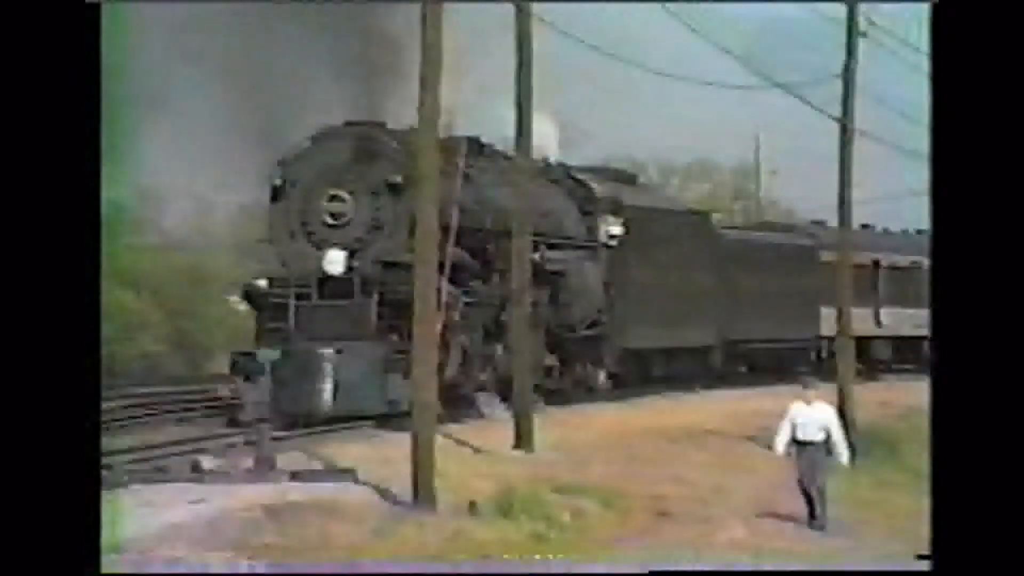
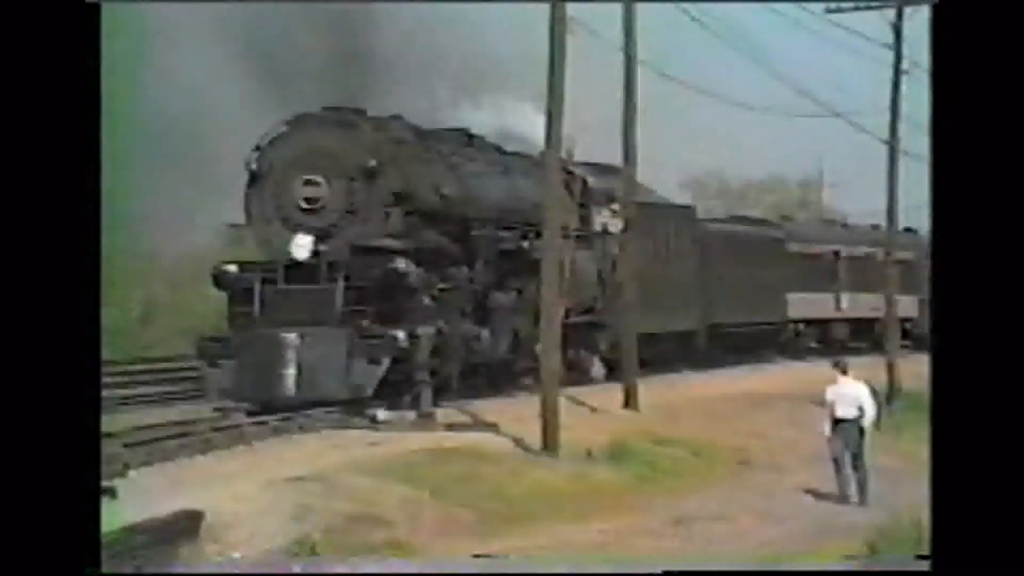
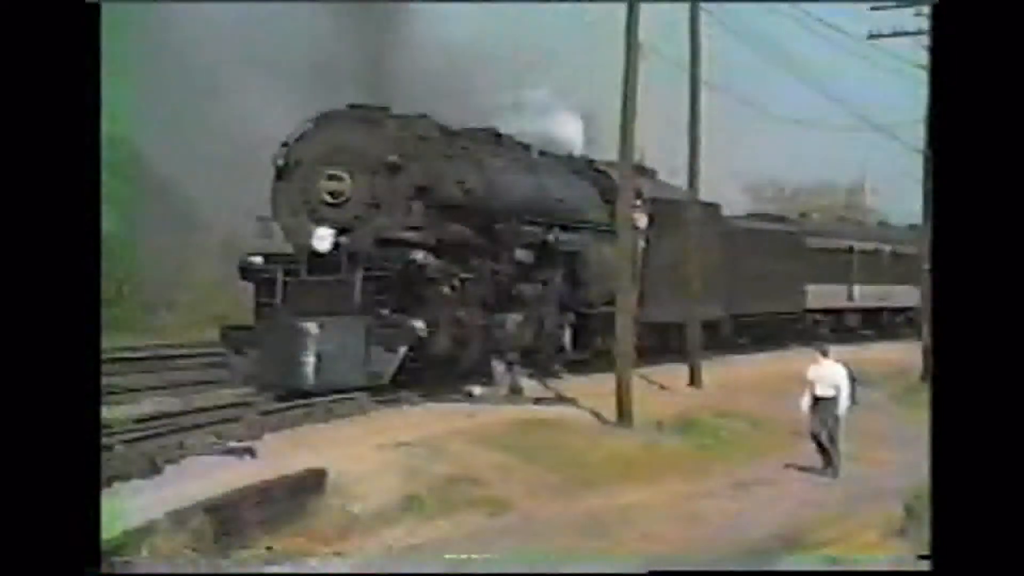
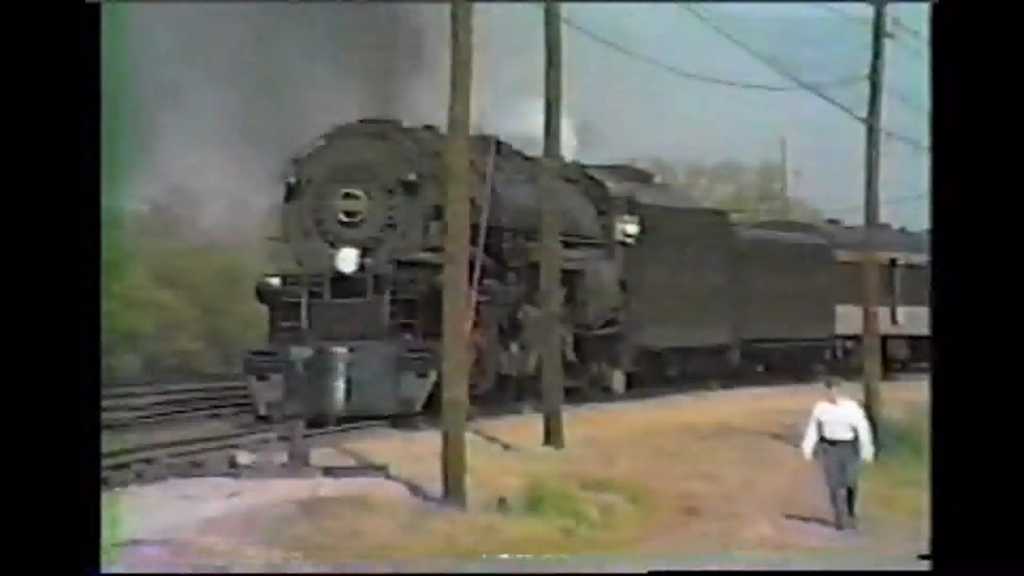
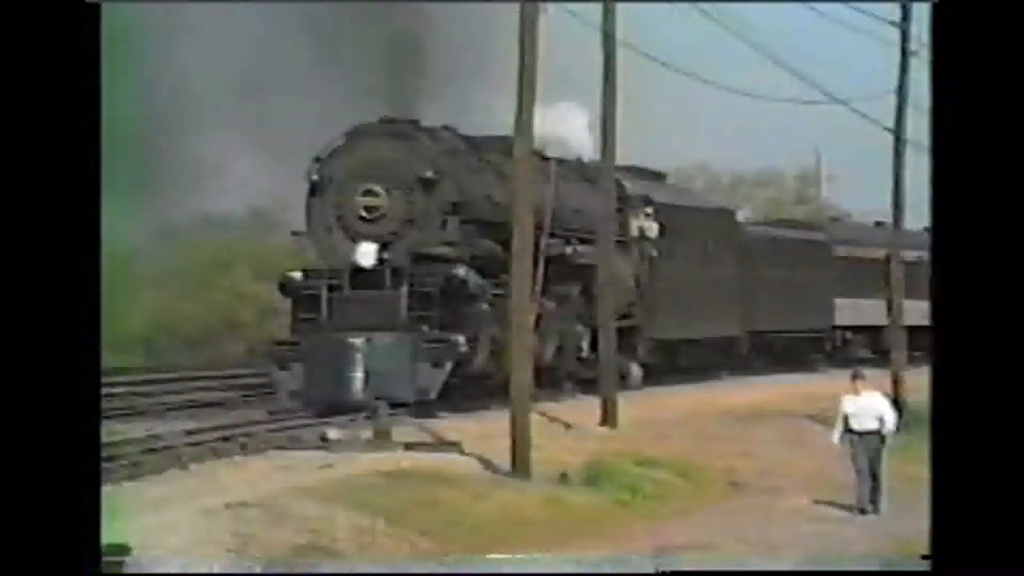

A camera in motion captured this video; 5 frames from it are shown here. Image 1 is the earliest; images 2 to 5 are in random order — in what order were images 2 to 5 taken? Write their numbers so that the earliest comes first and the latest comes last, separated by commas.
4, 5, 2, 3
